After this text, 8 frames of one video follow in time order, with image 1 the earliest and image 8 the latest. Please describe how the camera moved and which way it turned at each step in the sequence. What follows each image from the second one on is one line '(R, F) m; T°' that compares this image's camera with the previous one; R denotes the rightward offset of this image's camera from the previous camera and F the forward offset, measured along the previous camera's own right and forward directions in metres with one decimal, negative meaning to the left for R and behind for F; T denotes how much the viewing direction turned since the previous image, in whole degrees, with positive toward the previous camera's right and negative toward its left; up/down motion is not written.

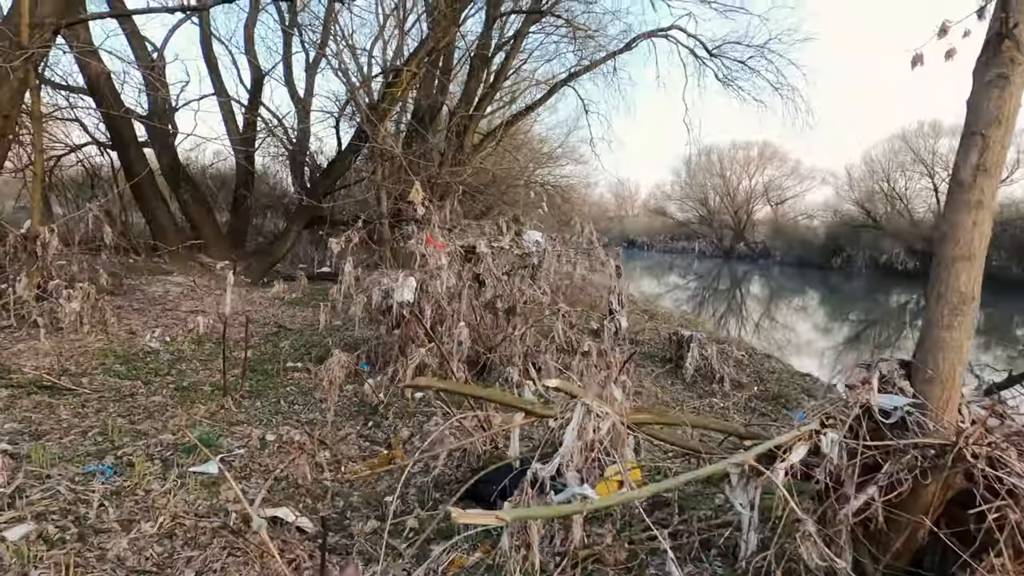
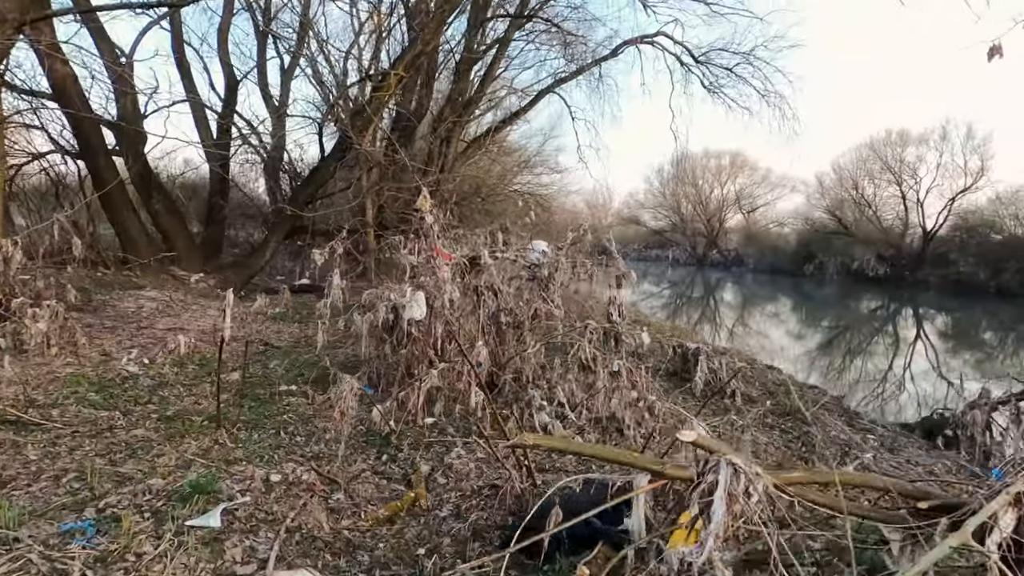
(-0.3, +0.4) m; +2°
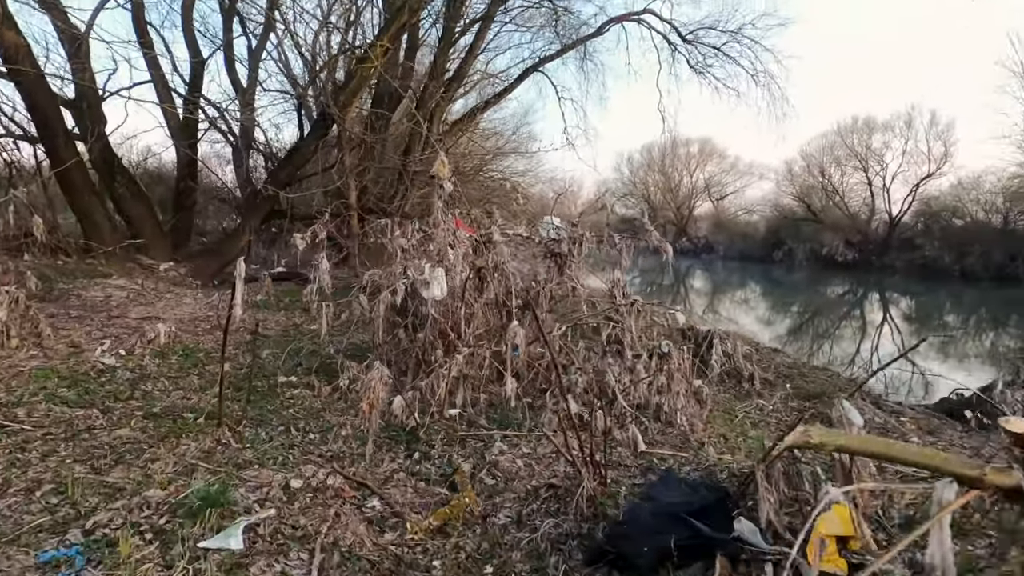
(-0.4, +0.5) m; +3°
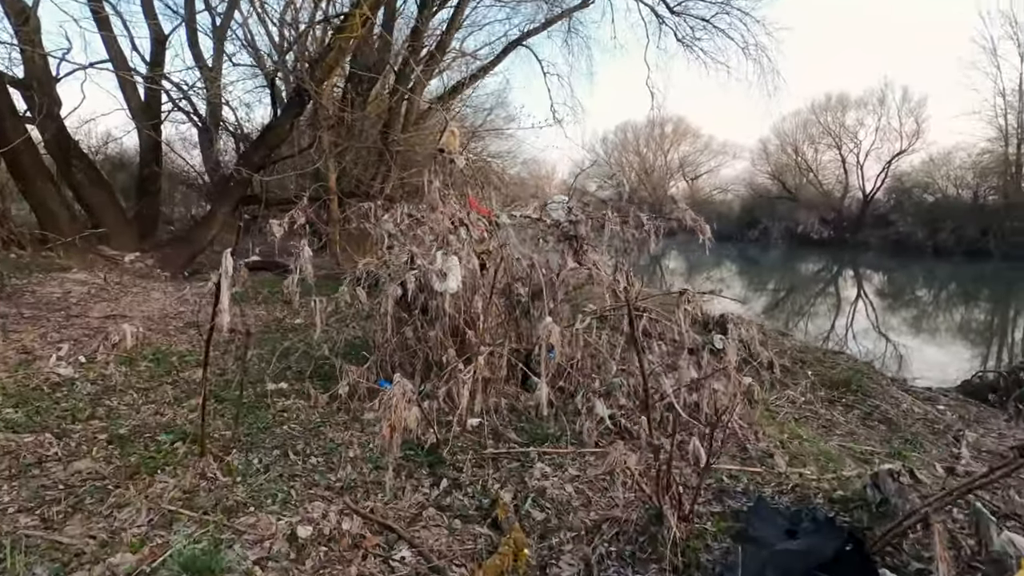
(-0.3, +0.6) m; +2°
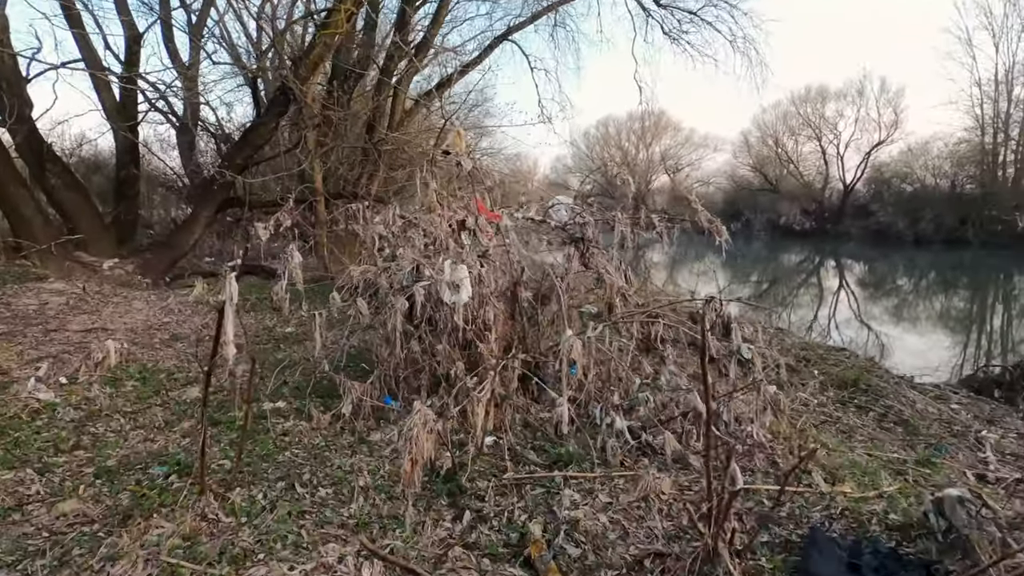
(-0.2, +0.2) m; +1°
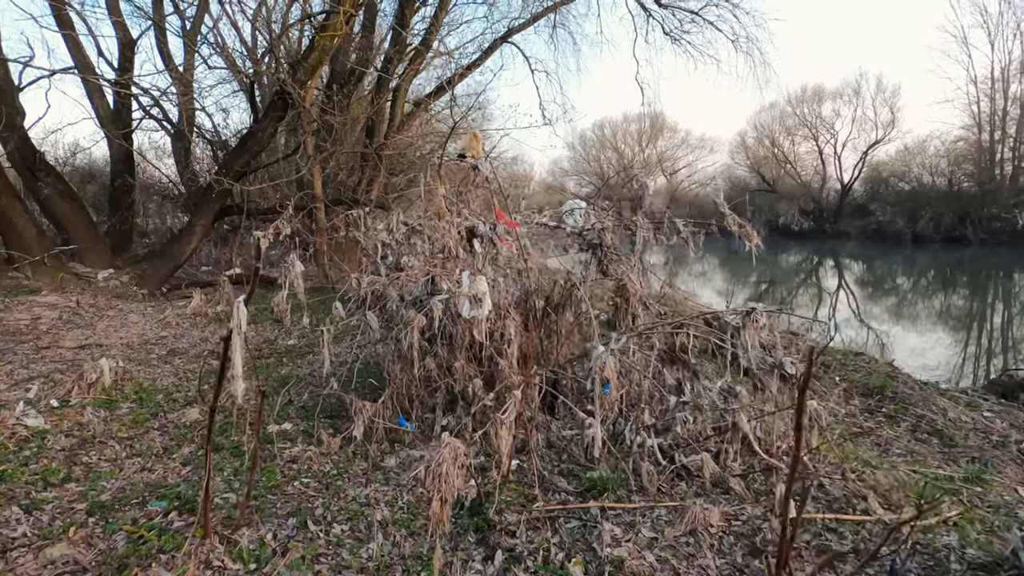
(-0.1, +0.2) m; 0°
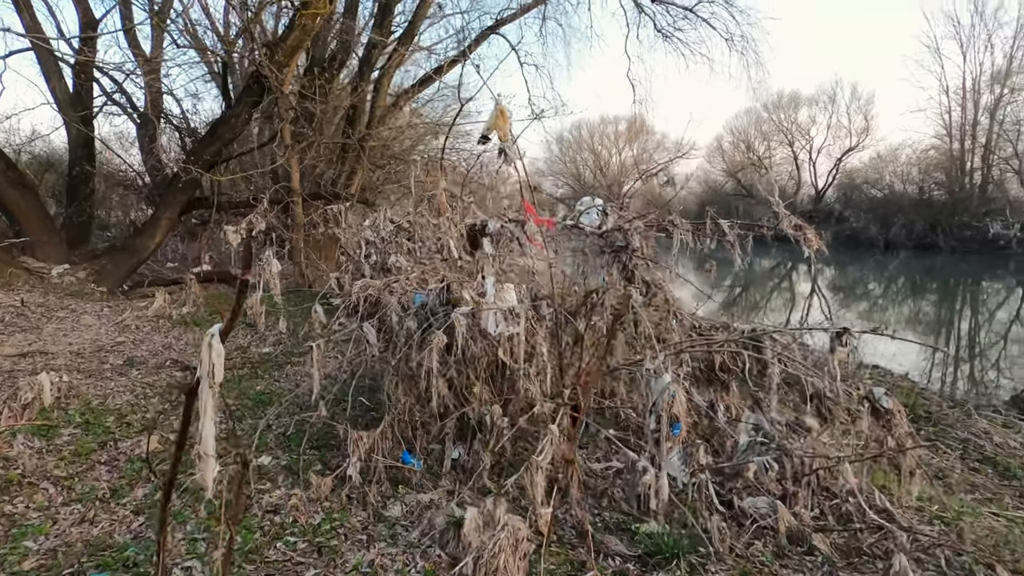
(-0.2, +0.6) m; +2°
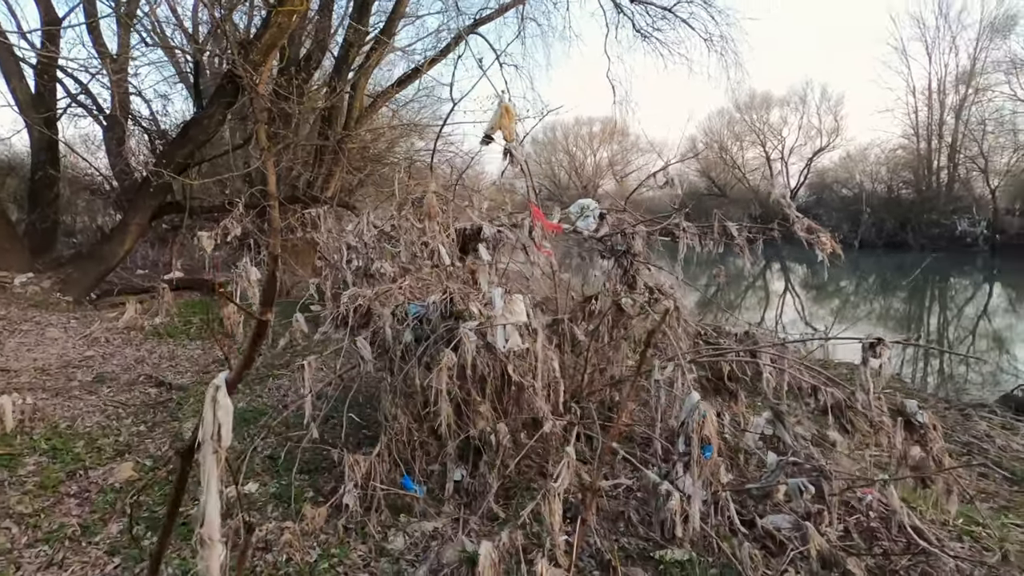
(-0.1, +0.2) m; +2°
